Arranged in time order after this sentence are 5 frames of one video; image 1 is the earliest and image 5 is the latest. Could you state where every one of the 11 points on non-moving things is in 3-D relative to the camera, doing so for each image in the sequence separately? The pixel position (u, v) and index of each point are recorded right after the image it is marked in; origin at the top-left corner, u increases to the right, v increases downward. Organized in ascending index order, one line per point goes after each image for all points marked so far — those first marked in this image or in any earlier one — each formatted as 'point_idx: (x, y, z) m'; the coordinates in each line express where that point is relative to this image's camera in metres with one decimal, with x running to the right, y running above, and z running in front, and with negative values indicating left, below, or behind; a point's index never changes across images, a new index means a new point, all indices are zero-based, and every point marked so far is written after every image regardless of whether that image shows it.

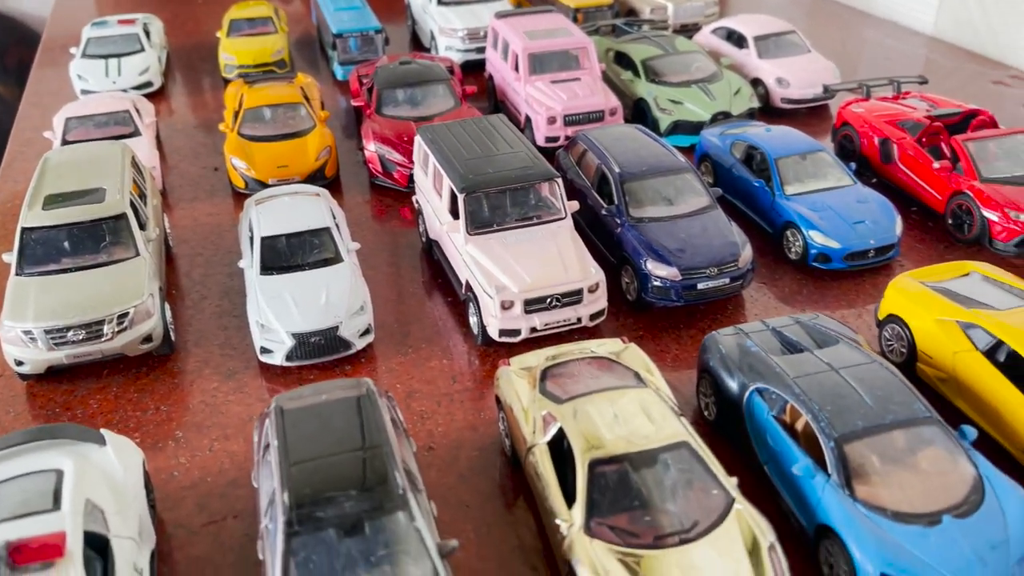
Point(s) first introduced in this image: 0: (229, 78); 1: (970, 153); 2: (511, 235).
0: (-5.7, +4.2, +17.7) m
1: (+6.0, +1.8, +11.6) m
2: (0.0, +0.6, +9.9) m
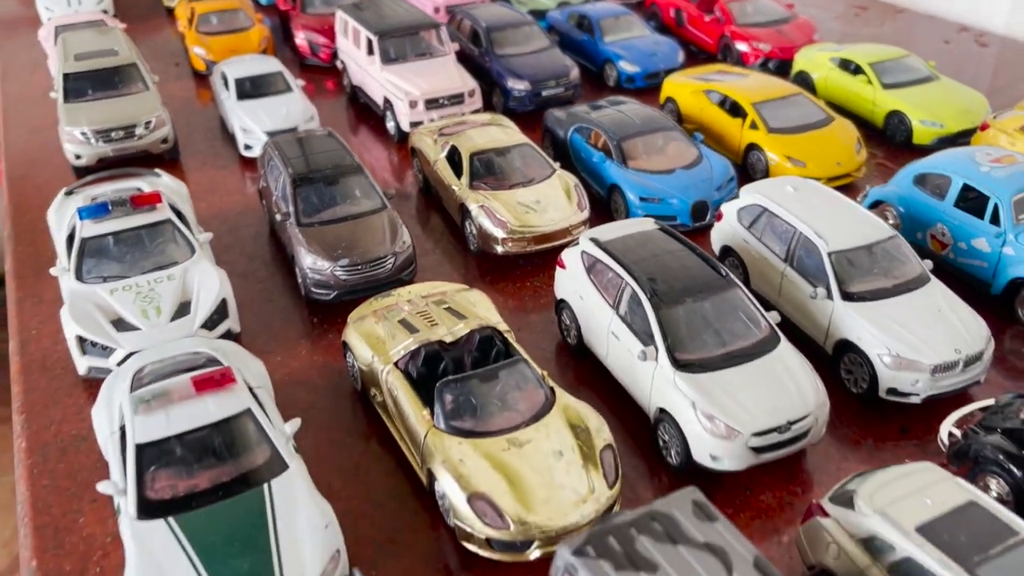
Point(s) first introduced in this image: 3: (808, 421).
0: (-8.3, +6.8, +21.4) m
1: (+4.1, +5.2, +16.7) m
2: (-1.6, +3.6, +14.4) m
3: (+2.5, -1.1, +7.5) m
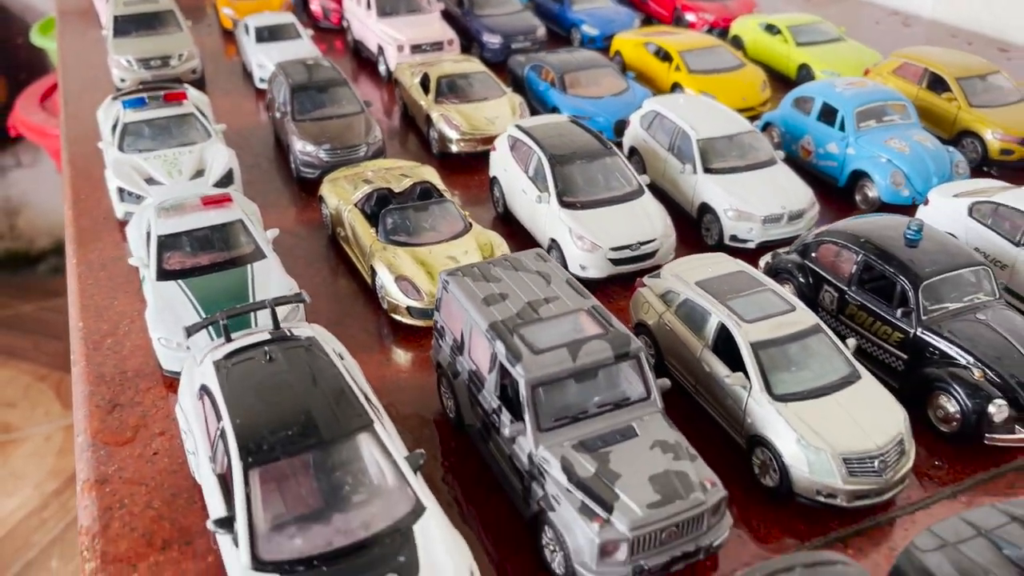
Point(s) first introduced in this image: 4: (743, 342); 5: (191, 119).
0: (-8.5, +8.5, +24.4) m
1: (+3.7, +6.6, +19.2) m
2: (-2.1, +5.2, +17.1) m
3: (+1.6, +0.5, +9.9) m
4: (+2.0, -0.4, +7.5) m
5: (-4.6, +2.4, +12.8) m
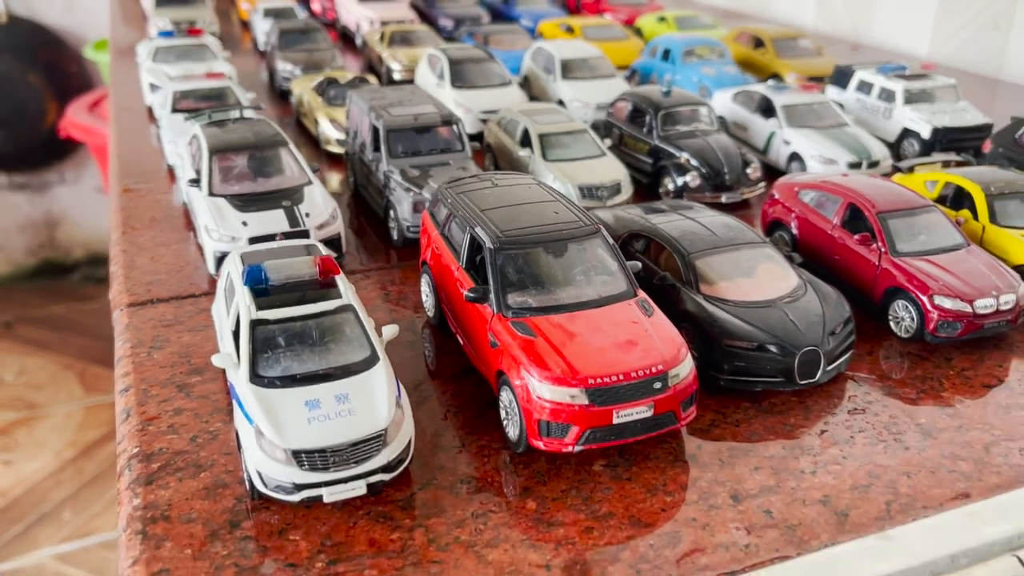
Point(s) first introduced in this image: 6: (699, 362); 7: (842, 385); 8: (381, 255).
0: (-9.4, +9.9, +29.8) m
1: (+2.6, +8.0, +24.1) m
2: (-3.3, +7.0, +22.0) m
3: (0.0, +2.8, +14.4) m
4: (+0.3, +2.1, +11.9) m
5: (-6.1, +4.8, +17.5) m
6: (+1.7, -0.7, +8.1) m
7: (+3.1, -0.9, +8.2) m
8: (-1.6, +0.4, +10.7) m
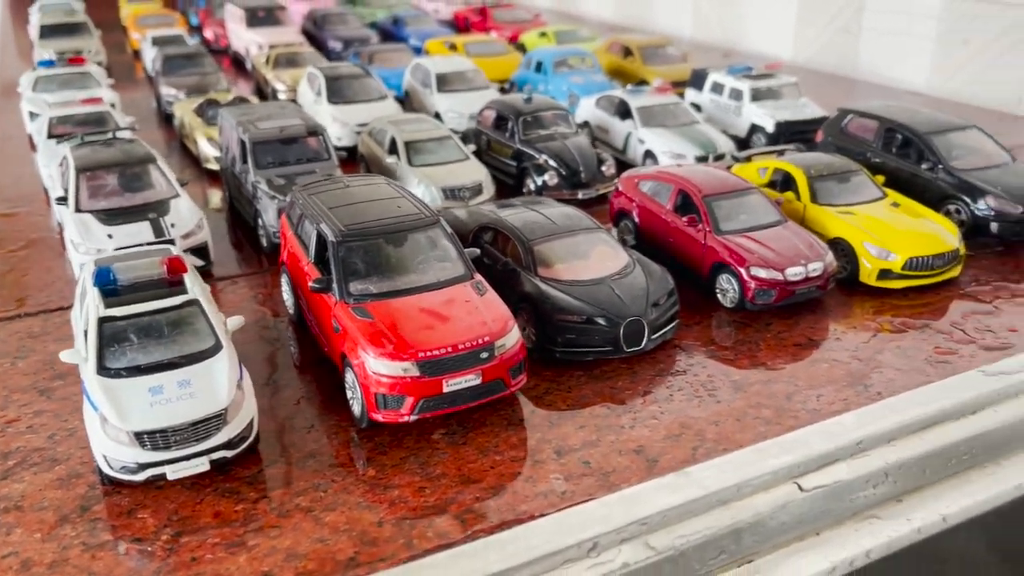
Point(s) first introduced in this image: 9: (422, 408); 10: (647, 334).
0: (-12.9, +8.9, +29.8) m
1: (-0.5, +7.7, +25.0) m
2: (-6.2, +6.6, +22.4) m
3: (-2.1, +2.7, +15.0) m
4: (-1.6, +2.1, +12.5) m
5: (-8.5, +4.3, +17.7) m
6: (+0.3, -0.5, +8.8) m
7: (+1.6, -0.6, +9.0) m
8: (-3.3, +0.3, +11.2) m
9: (-0.7, -1.0, +7.4) m
10: (+1.3, -0.4, +8.6) m
